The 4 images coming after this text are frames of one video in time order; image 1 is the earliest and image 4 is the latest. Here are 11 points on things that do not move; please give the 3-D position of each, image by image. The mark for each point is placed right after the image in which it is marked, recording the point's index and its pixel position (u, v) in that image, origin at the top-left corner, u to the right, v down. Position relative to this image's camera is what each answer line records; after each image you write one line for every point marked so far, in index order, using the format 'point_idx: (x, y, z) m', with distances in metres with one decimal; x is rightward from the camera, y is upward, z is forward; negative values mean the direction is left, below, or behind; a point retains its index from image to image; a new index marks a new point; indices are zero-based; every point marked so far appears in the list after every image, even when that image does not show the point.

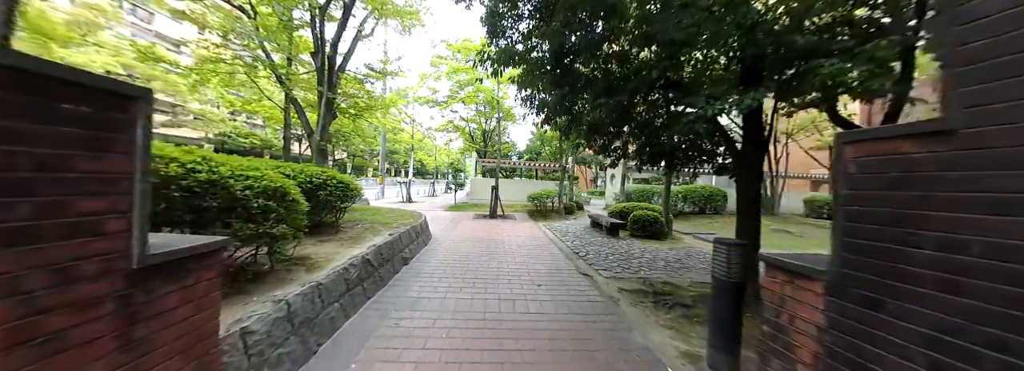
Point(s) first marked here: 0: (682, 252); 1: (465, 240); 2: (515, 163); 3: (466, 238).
0: (+4.2, -1.6, +5.4) m
1: (-1.2, -1.4, +6.1) m
2: (+0.2, +1.3, +12.7) m
3: (-1.3, -1.4, +6.4) m
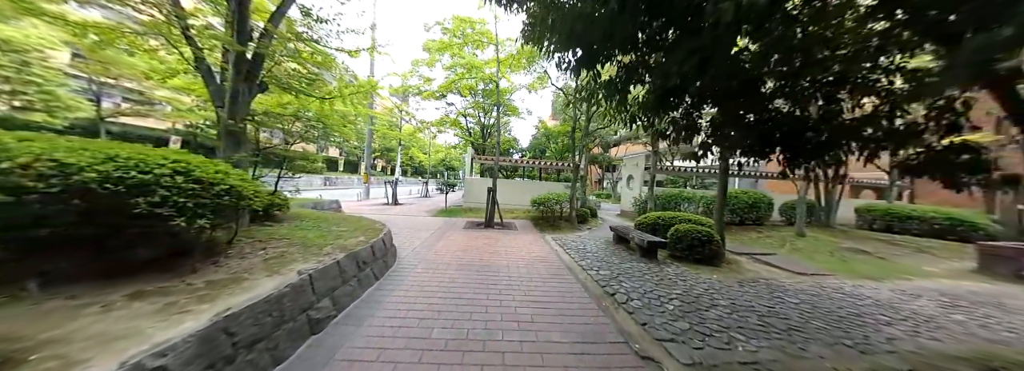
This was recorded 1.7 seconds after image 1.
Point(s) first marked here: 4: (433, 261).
0: (+4.1, -1.7, +3.6) m
1: (-1.3, -1.5, +4.3) m
2: (+0.1, +1.3, +10.9) m
3: (-1.3, -1.5, +4.6) m
4: (-1.6, -1.4, +4.4) m
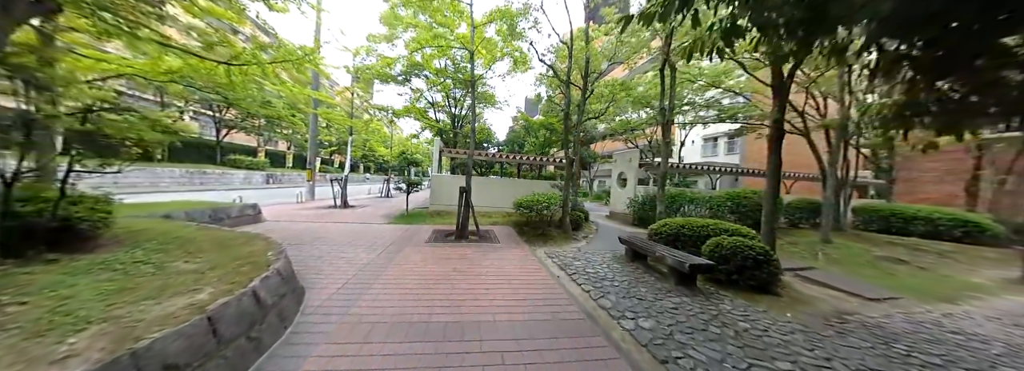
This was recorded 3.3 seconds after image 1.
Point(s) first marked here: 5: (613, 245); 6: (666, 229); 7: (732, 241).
0: (+4.0, -1.7, +2.5) m
1: (-1.4, -1.5, +2.7) m
2: (-0.7, +1.3, +9.4) m
3: (-1.5, -1.5, +2.9) m
4: (-1.7, -1.5, +2.8) m
5: (+2.3, -1.3, +4.9) m
6: (+3.1, -0.9, +4.4) m
7: (+3.5, -0.9, +3.6) m
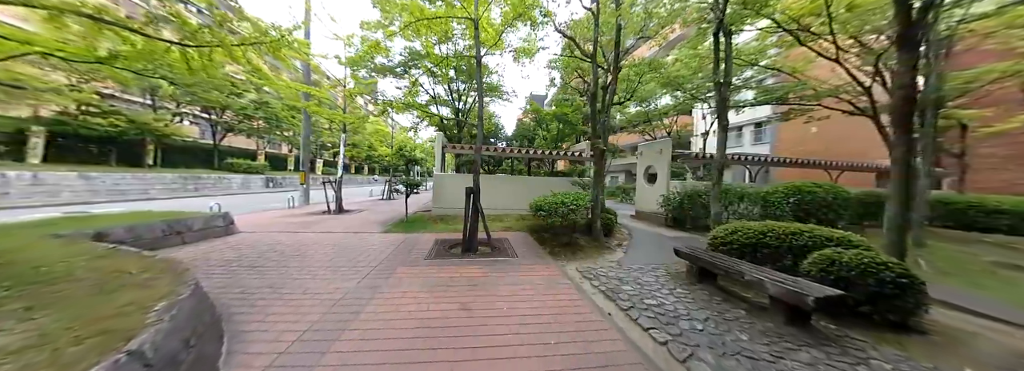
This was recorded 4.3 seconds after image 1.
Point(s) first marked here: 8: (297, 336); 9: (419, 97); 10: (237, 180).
0: (+4.4, -1.6, +1.4) m
1: (-1.1, -1.5, +1.7) m
2: (-0.3, +1.4, +8.4) m
3: (-1.1, -1.5, +2.0) m
4: (-1.4, -1.5, +1.8) m
5: (+2.6, -1.3, +3.9) m
6: (+3.5, -0.8, +3.4) m
7: (+3.9, -0.8, +2.5) m
8: (-2.0, -1.5, +2.0) m
9: (-4.6, +4.5, +10.9) m
10: (-20.9, +0.4, +16.7) m
